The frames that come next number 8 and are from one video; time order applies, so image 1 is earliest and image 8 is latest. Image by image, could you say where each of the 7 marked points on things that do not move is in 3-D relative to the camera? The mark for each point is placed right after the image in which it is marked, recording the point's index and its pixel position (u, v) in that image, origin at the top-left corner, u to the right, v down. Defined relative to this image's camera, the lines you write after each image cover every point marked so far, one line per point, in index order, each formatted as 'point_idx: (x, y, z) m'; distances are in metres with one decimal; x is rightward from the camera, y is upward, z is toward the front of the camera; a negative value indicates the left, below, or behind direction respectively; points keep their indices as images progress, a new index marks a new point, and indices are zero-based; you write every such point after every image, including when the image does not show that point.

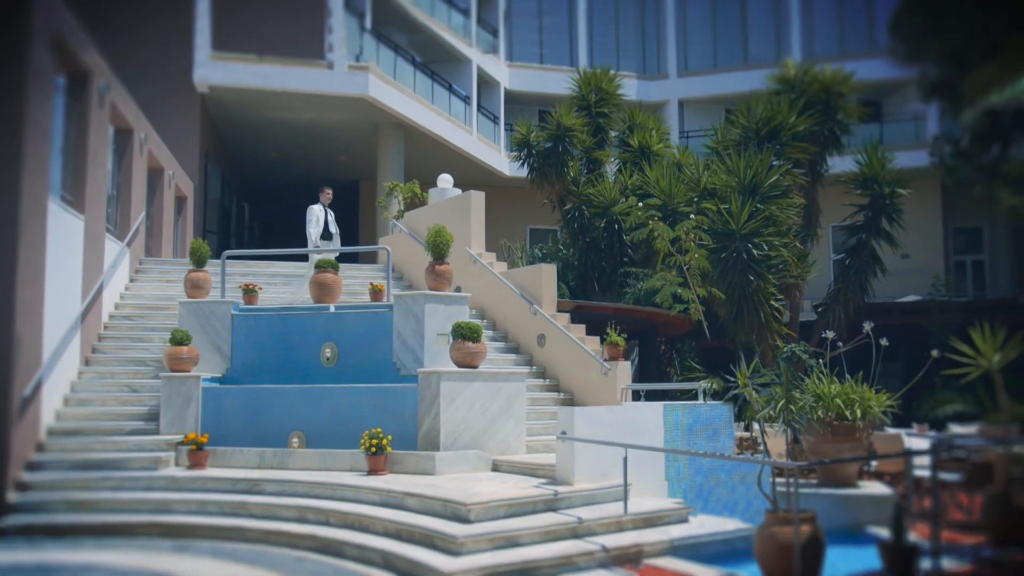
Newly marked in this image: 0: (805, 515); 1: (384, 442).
0: (+2.0, -1.6, +6.3) m
1: (-1.2, -1.5, +8.7) m
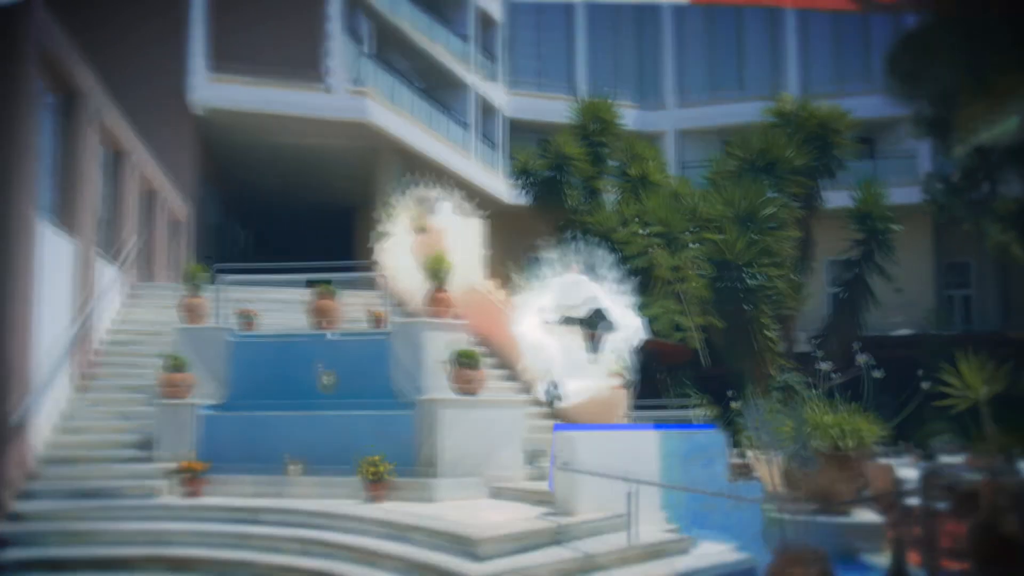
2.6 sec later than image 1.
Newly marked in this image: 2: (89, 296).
0: (+2.2, -1.9, +6.5) m
1: (-1.2, -1.8, +8.7) m
2: (-4.3, -0.1, +9.2) m
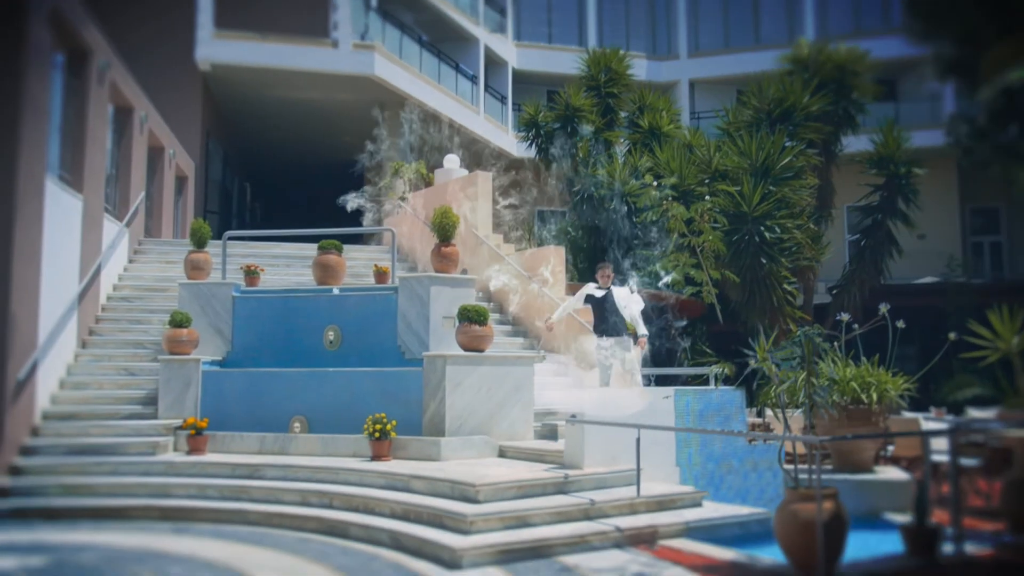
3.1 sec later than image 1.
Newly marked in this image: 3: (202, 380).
0: (+2.1, -1.4, +6.2) m
1: (-1.1, -1.3, +8.5) m
2: (-4.2, +0.4, +9.2) m
3: (-3.2, -0.9, +9.2) m
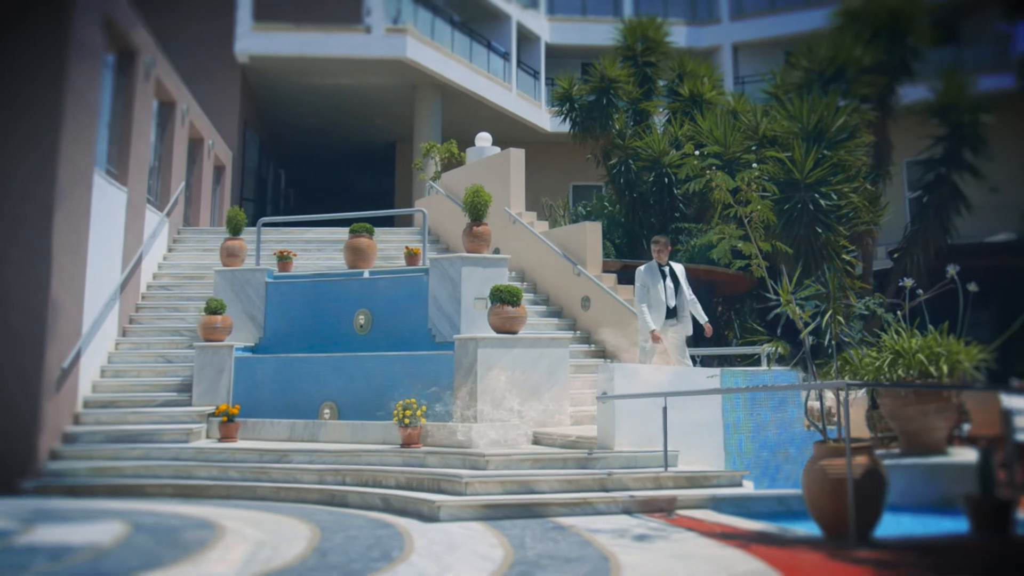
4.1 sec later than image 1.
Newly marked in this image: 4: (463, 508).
0: (+2.0, -0.9, +5.4) m
1: (-0.8, -1.1, +8.1) m
2: (-3.8, +0.5, +9.3) m
3: (-2.8, -0.8, +9.1) m
4: (-0.3, -1.3, +5.5) m
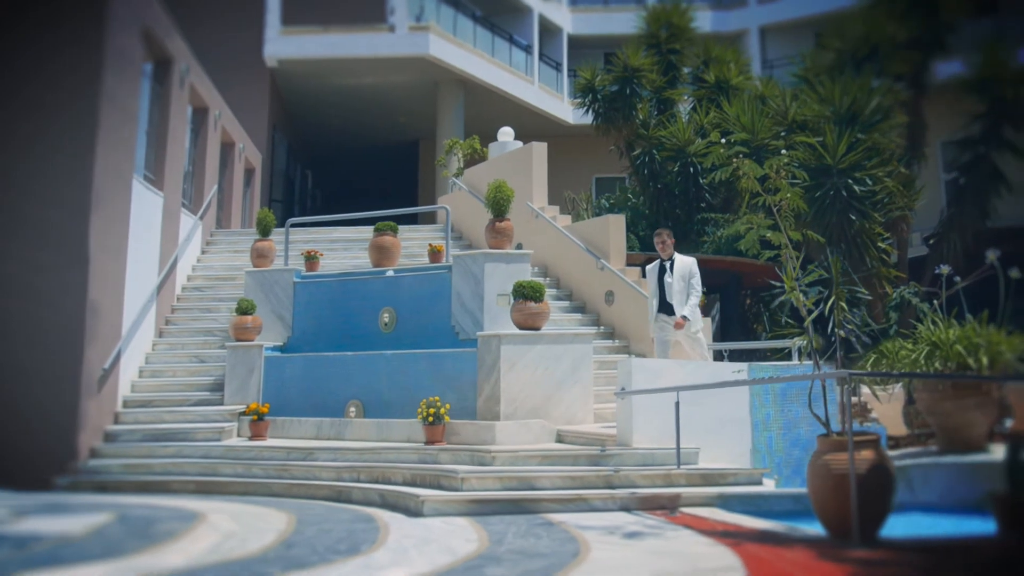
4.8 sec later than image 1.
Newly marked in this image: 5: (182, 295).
0: (+2.0, -0.8, +5.1) m
1: (-0.6, -1.1, +8.1) m
2: (-3.5, +0.4, +9.6) m
3: (-2.5, -0.8, +9.3) m
4: (-0.4, -1.3, +5.4) m
5: (-4.0, -0.1, +11.1) m
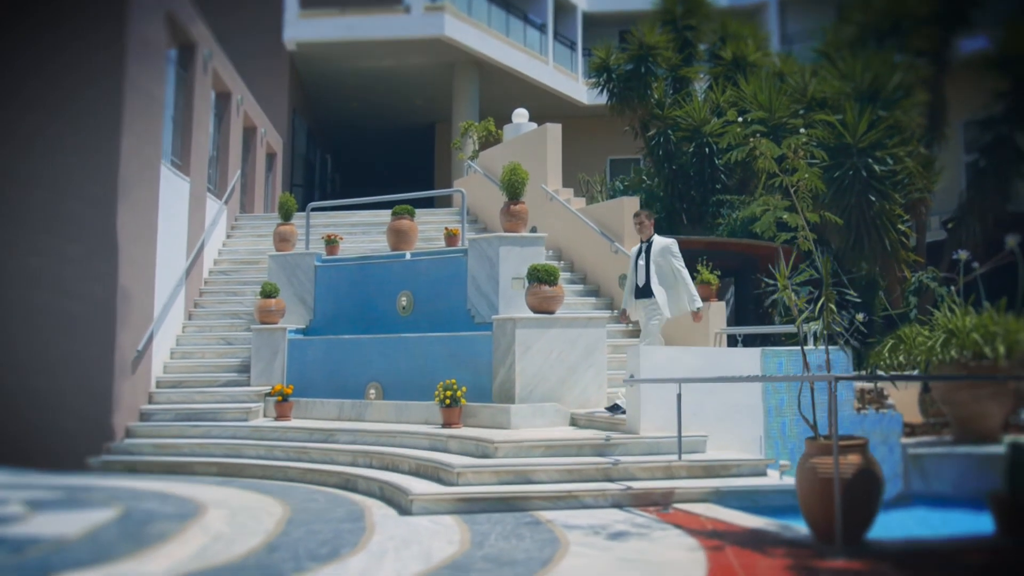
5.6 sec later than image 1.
0: (+1.9, -0.8, +5.0) m
1: (-0.5, -0.9, +8.2) m
2: (-3.3, +0.6, +9.8) m
3: (-2.3, -0.6, +9.5) m
4: (-0.4, -1.3, +5.5) m
5: (-3.7, +0.1, +11.3) m
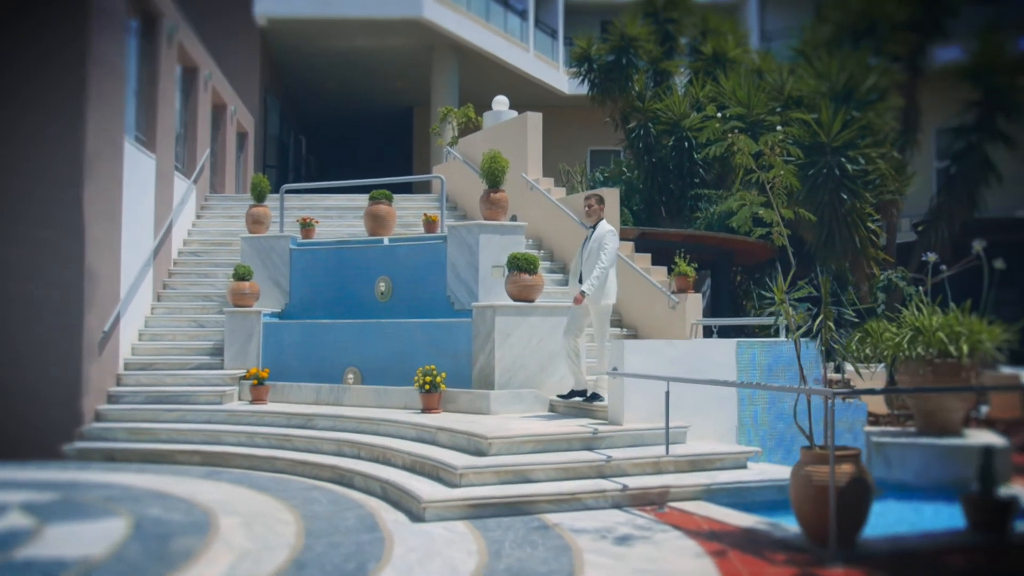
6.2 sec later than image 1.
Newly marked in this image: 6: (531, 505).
0: (+1.9, -0.9, +5.3) m
1: (-0.7, -0.8, +8.3) m
2: (-3.6, +0.8, +9.6) m
3: (-2.6, -0.4, +9.4) m
4: (-0.4, -1.3, +5.7) m
5: (-4.1, +0.4, +11.1) m
6: (+0.1, -1.4, +5.9) m
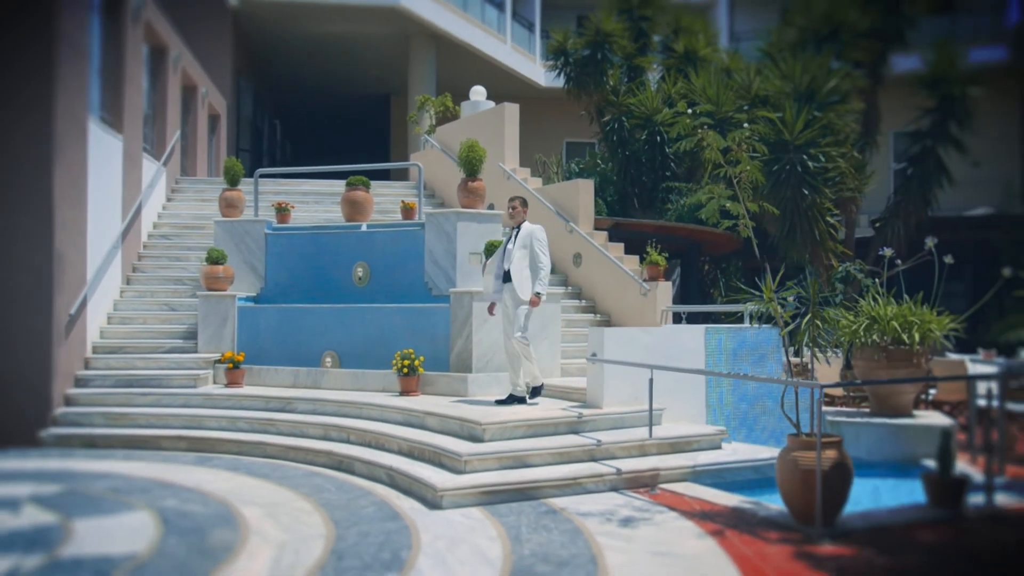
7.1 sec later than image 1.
0: (+2.0, -1.0, +5.8) m
1: (-0.9, -0.7, +8.5) m
2: (-3.9, +1.0, +9.5) m
3: (-2.8, -0.3, +9.5) m
4: (-0.3, -1.3, +6.0) m
5: (-4.5, +0.7, +11.0) m
6: (+0.2, -1.4, +6.2) m
